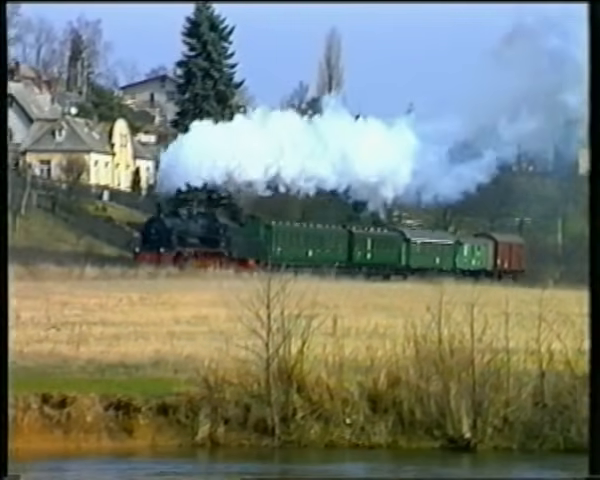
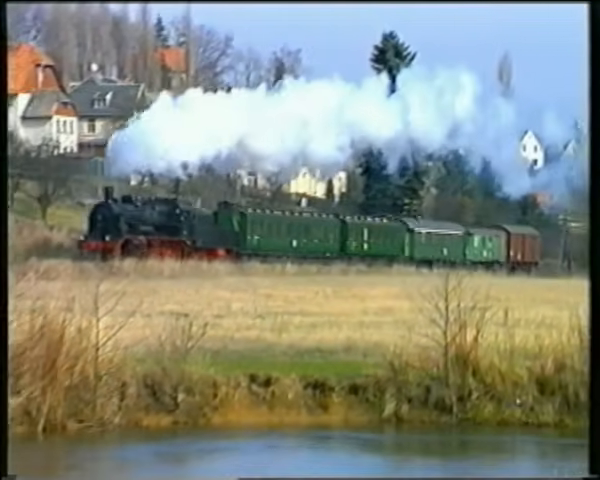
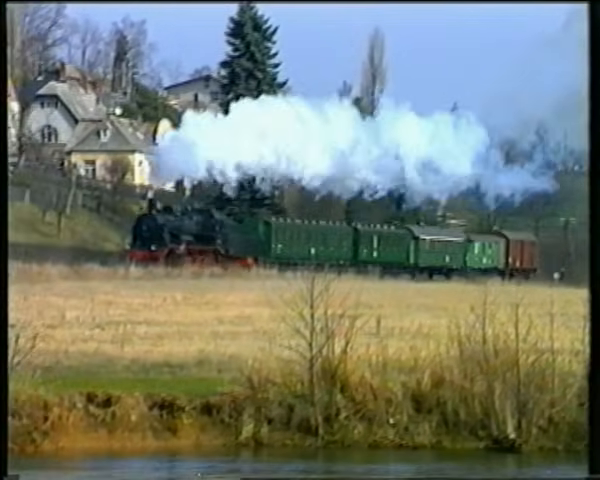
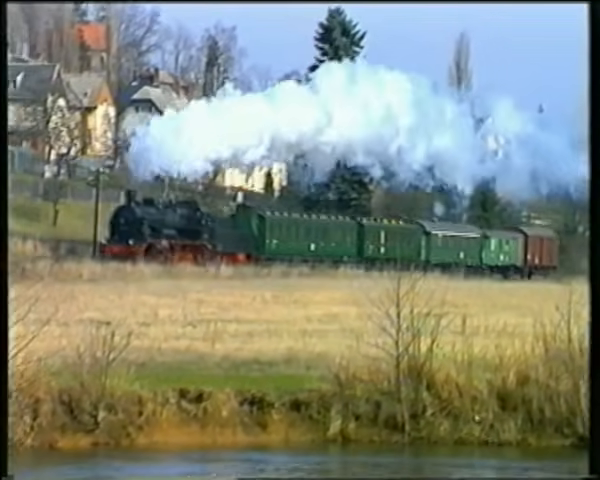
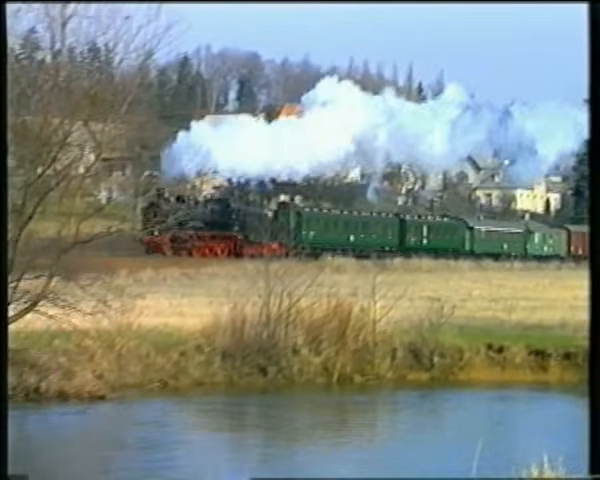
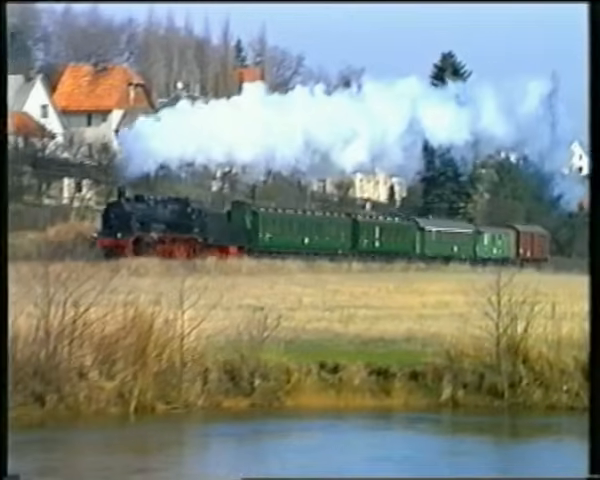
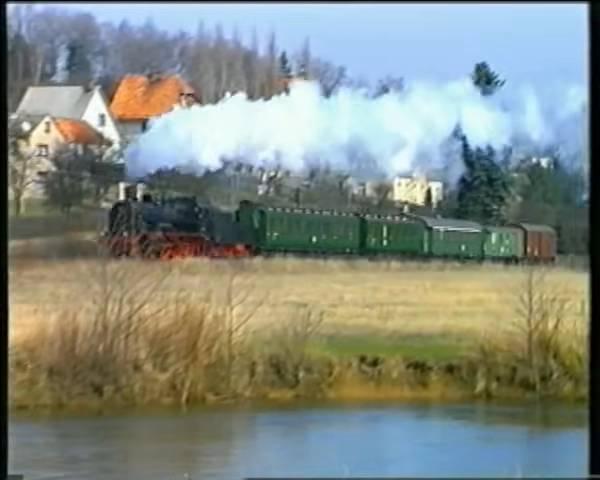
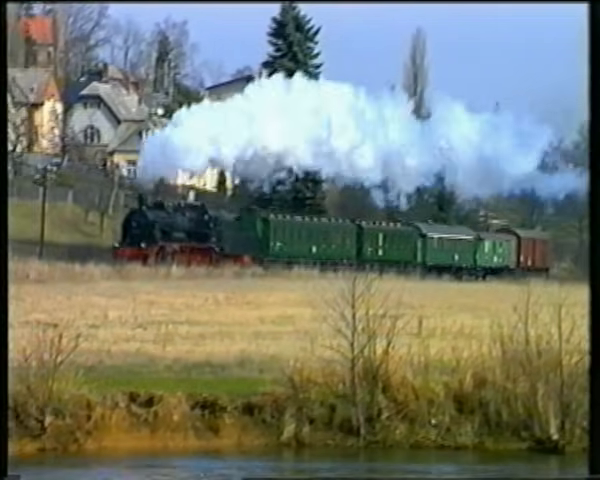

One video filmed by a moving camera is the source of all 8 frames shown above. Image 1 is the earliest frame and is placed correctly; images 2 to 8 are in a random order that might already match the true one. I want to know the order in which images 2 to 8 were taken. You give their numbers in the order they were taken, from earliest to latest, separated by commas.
3, 8, 4, 2, 6, 7, 5
